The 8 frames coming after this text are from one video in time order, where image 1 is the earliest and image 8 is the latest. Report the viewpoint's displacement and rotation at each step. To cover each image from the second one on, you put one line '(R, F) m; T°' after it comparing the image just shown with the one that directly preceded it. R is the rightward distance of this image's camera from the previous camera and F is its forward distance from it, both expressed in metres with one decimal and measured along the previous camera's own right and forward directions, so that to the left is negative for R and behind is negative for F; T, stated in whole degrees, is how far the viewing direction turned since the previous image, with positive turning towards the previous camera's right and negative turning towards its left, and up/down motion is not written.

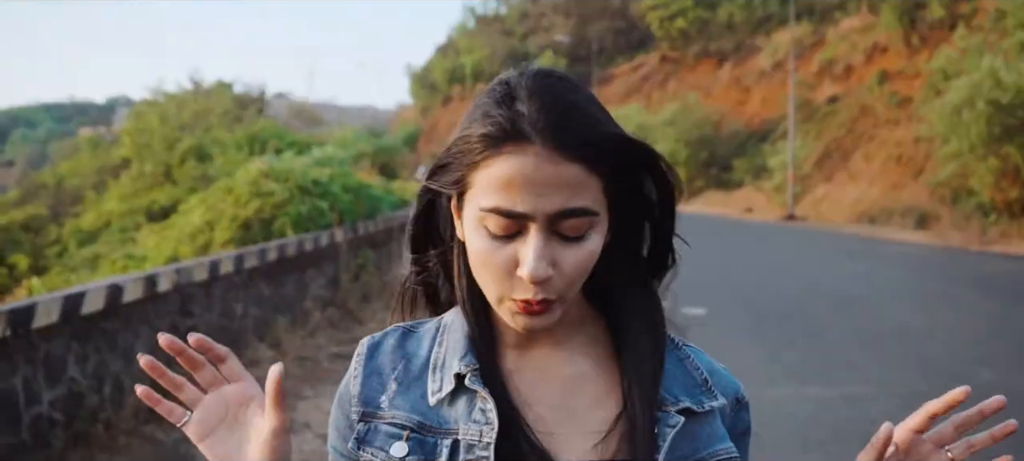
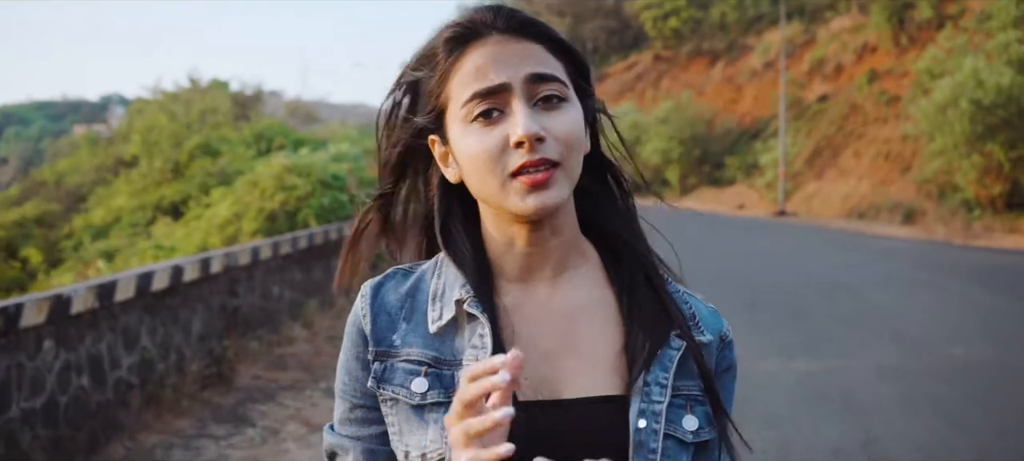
(-0.2, -0.7) m; 0°
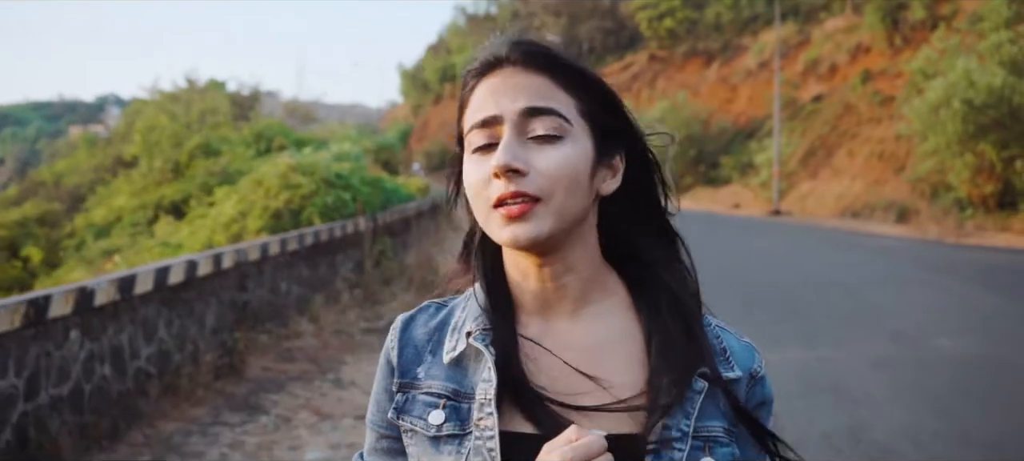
(0.0, -0.3) m; 0°
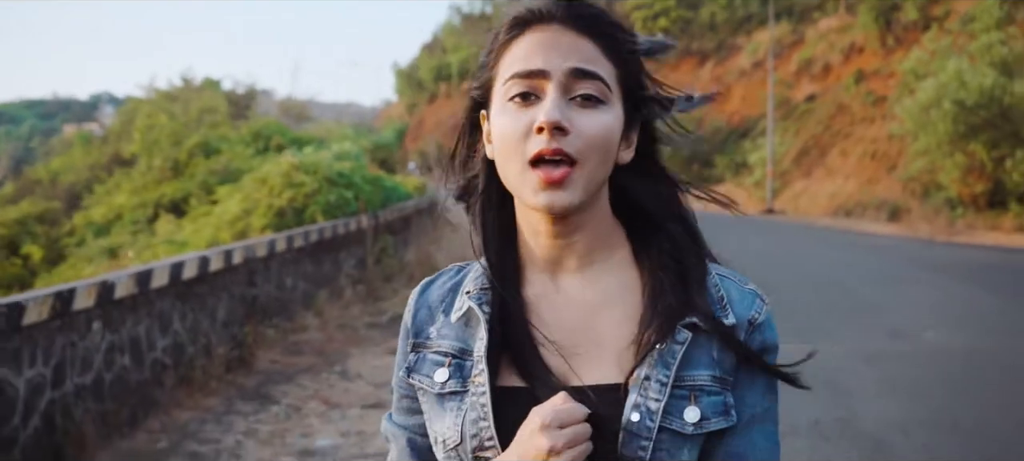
(0.0, -0.3) m; 0°
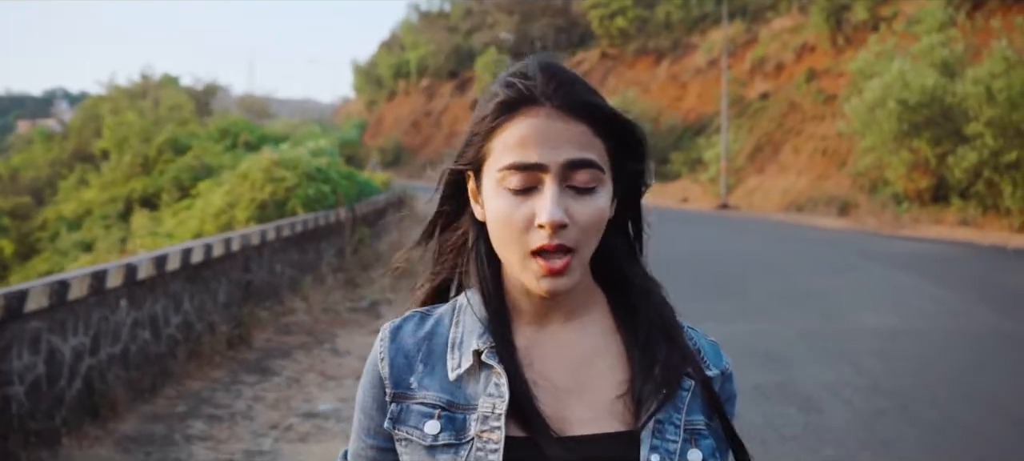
(-0.1, -0.8) m; +2°
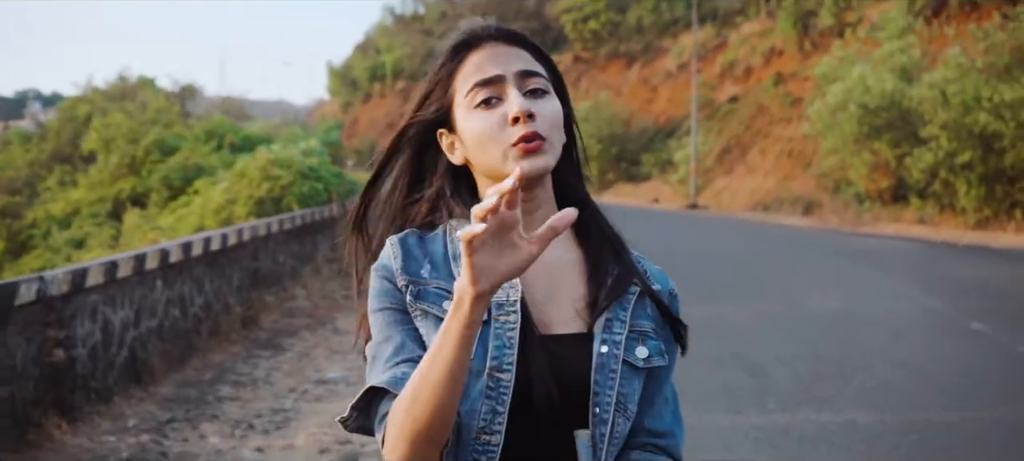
(-0.1, -0.9) m; +1°
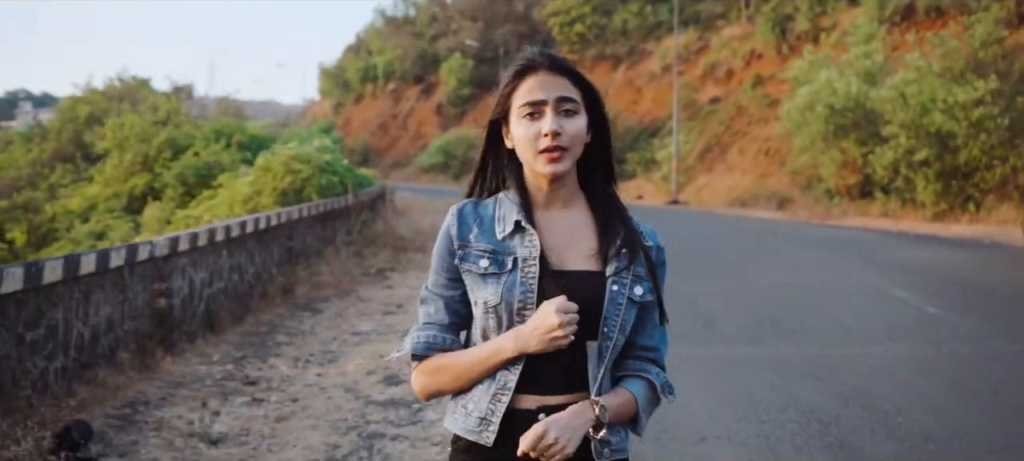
(-0.1, -1.7) m; +1°
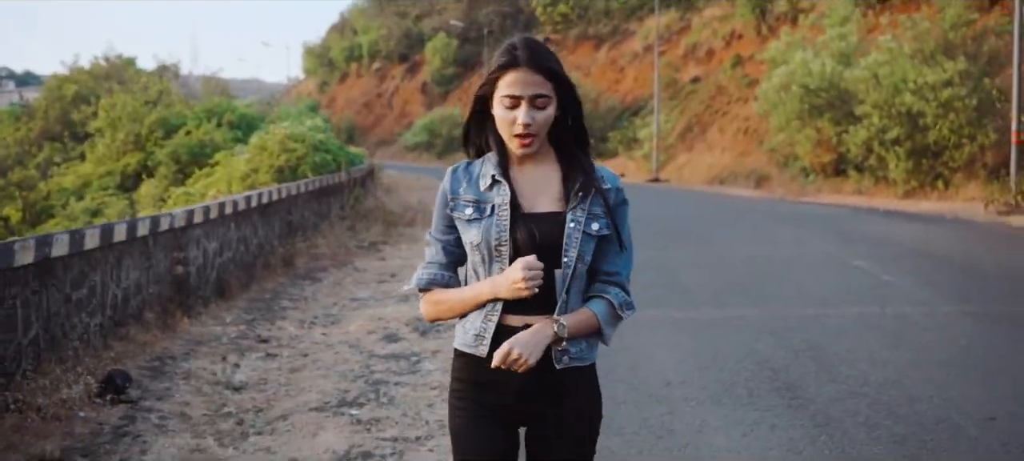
(0.0, -0.8) m; +1°
